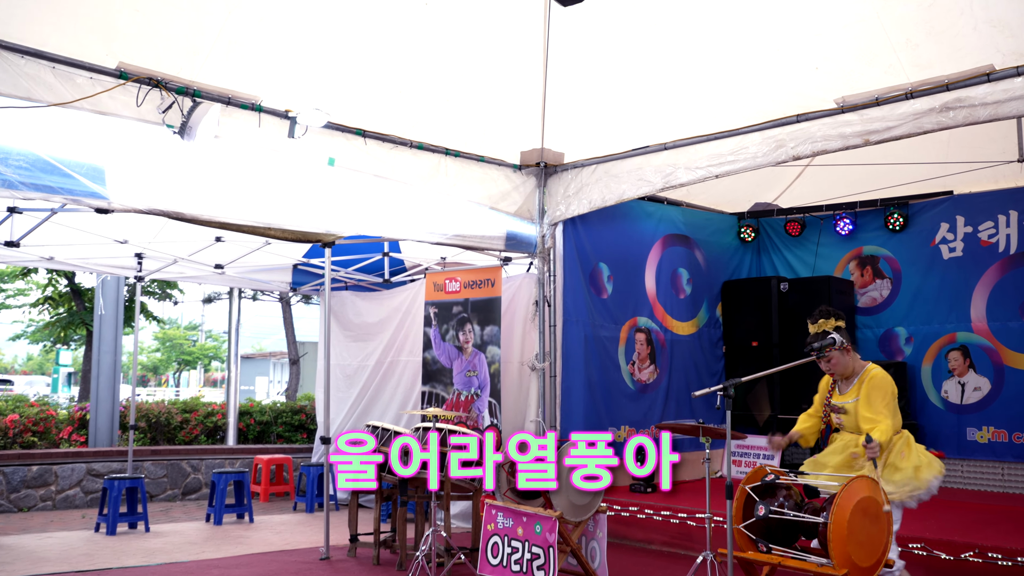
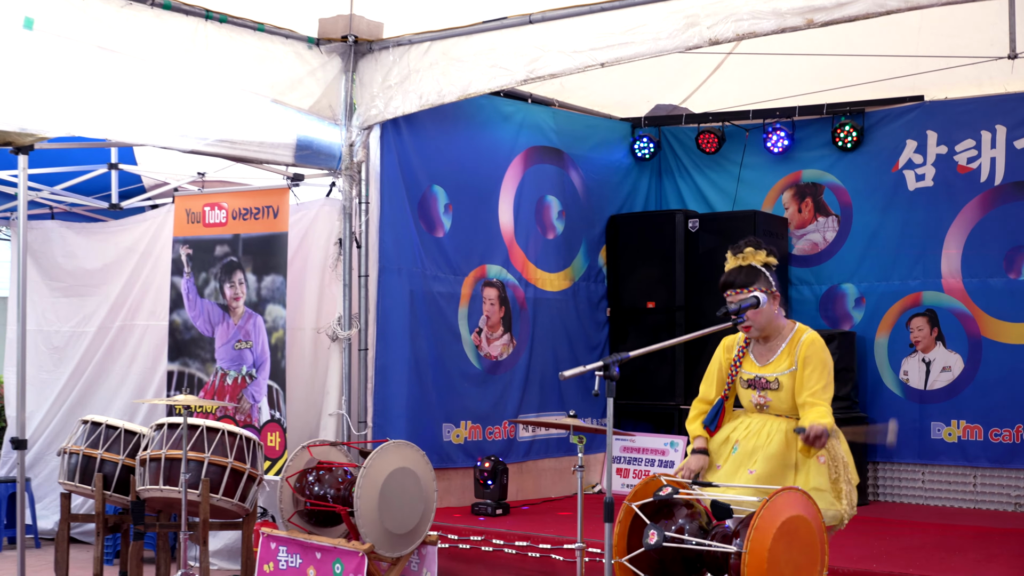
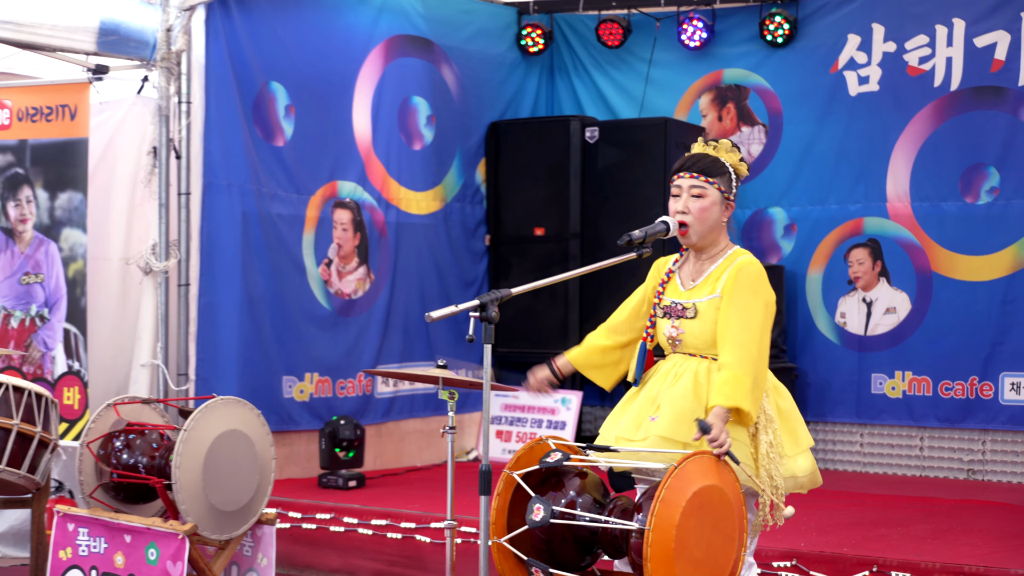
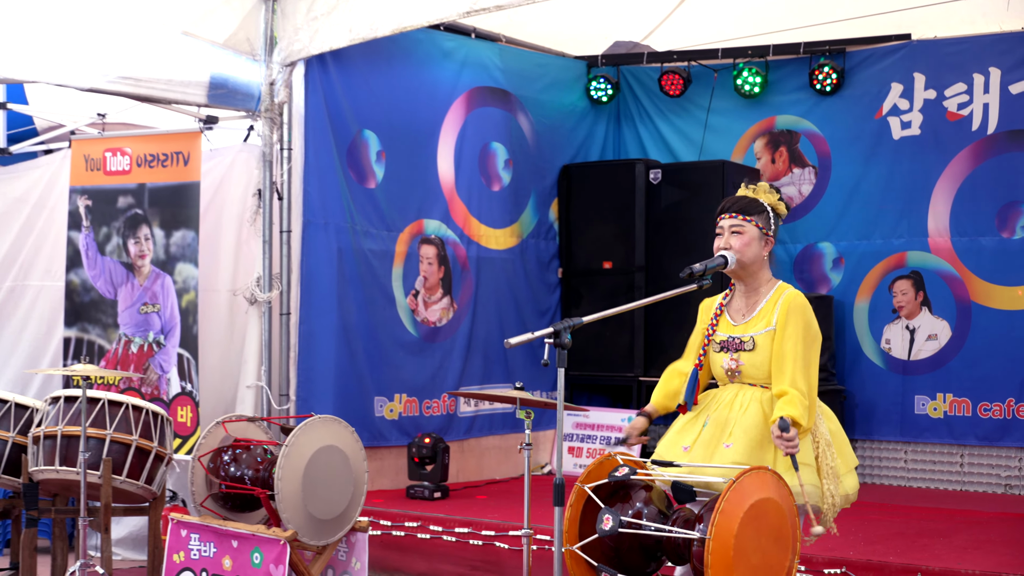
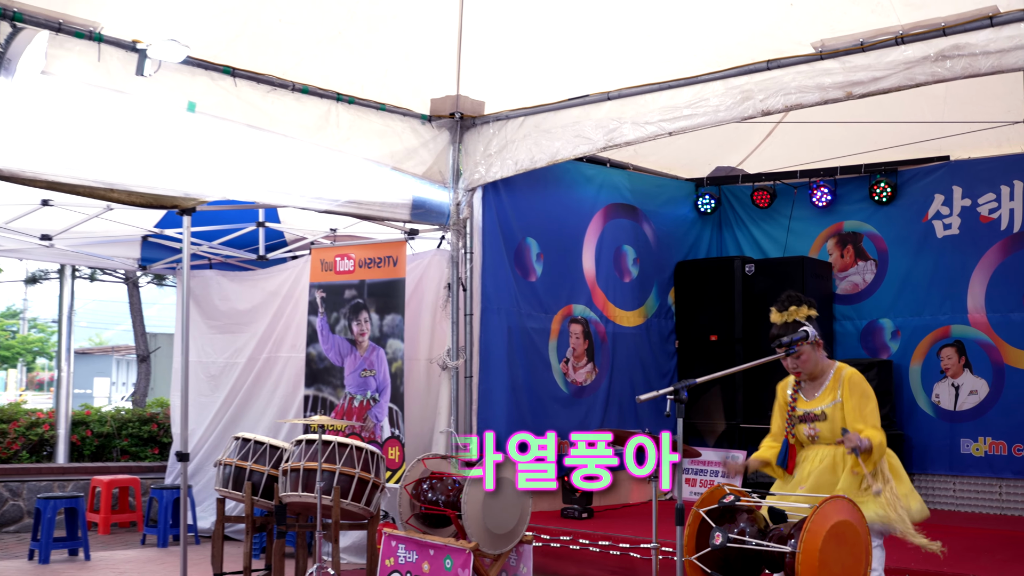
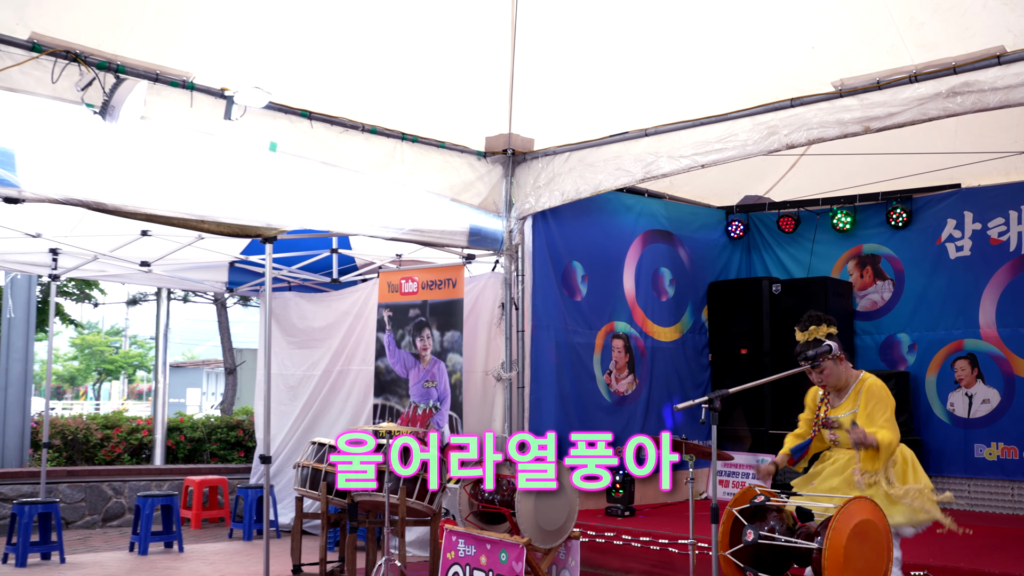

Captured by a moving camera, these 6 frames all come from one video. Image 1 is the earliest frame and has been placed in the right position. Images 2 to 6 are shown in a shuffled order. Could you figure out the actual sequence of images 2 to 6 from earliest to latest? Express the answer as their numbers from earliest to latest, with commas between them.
6, 5, 2, 4, 3
